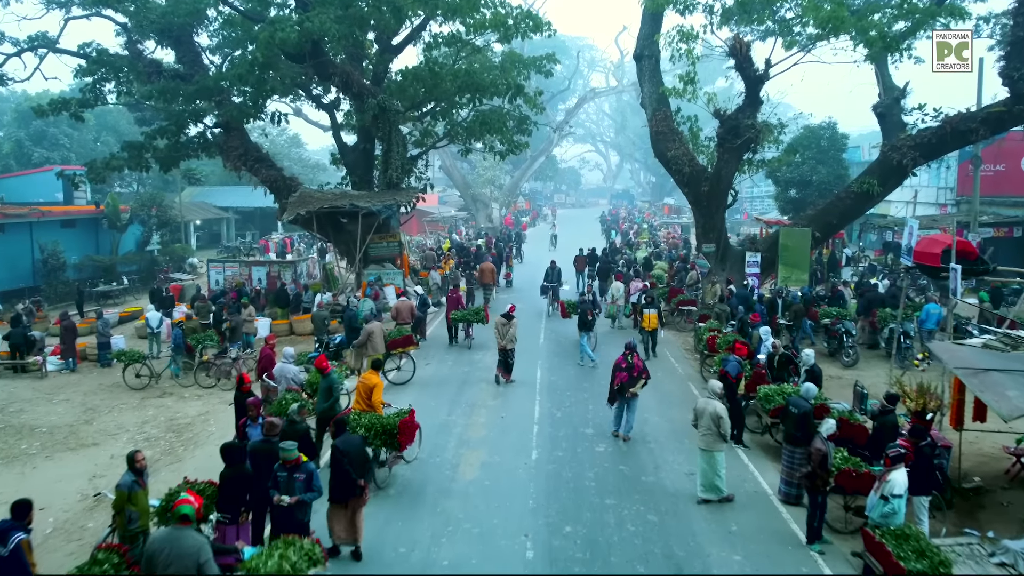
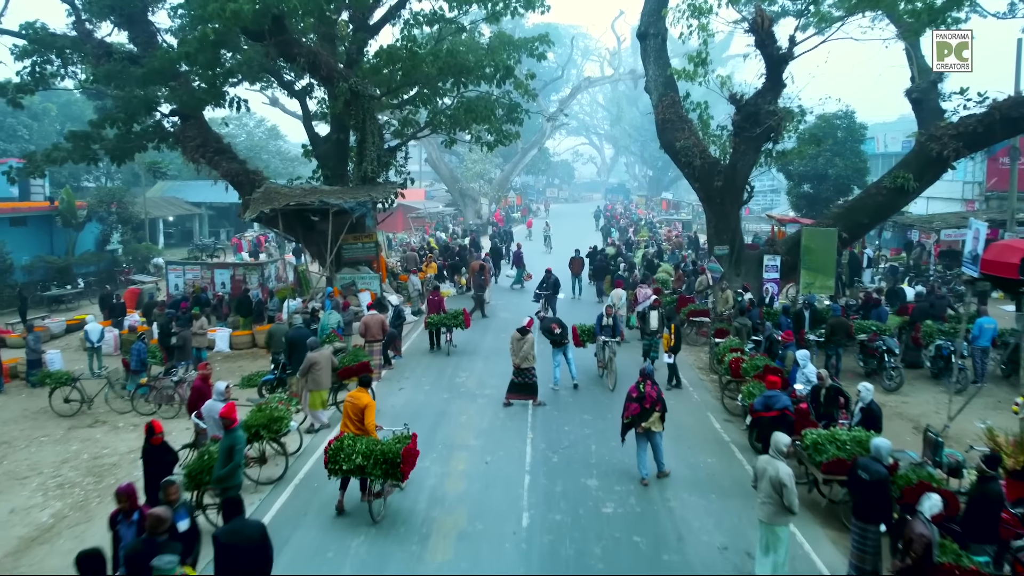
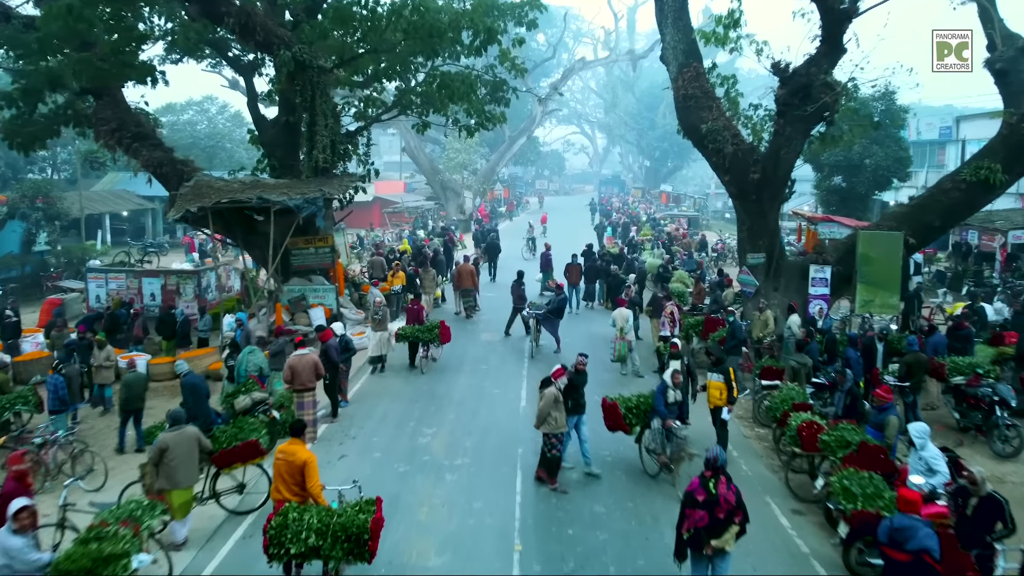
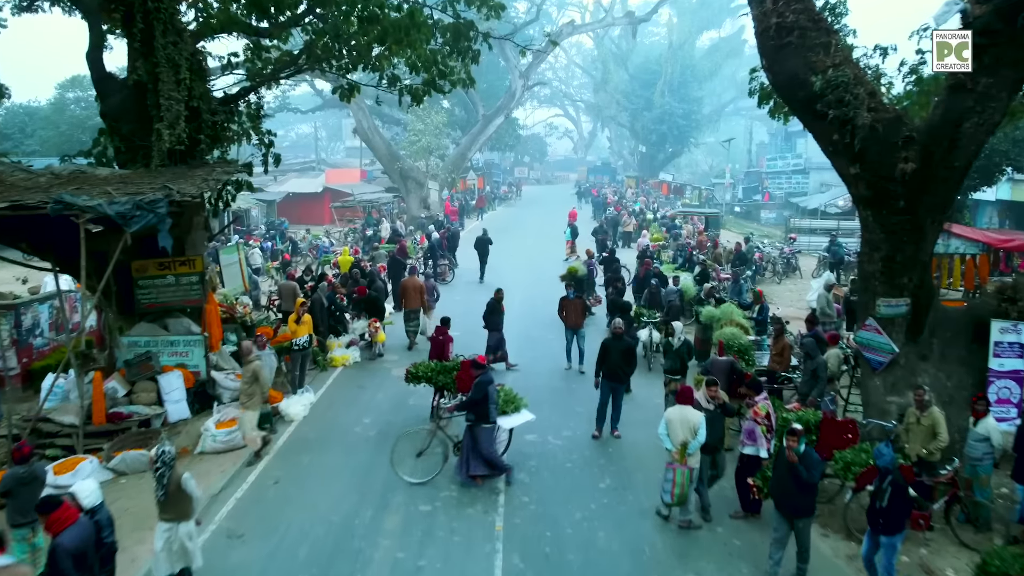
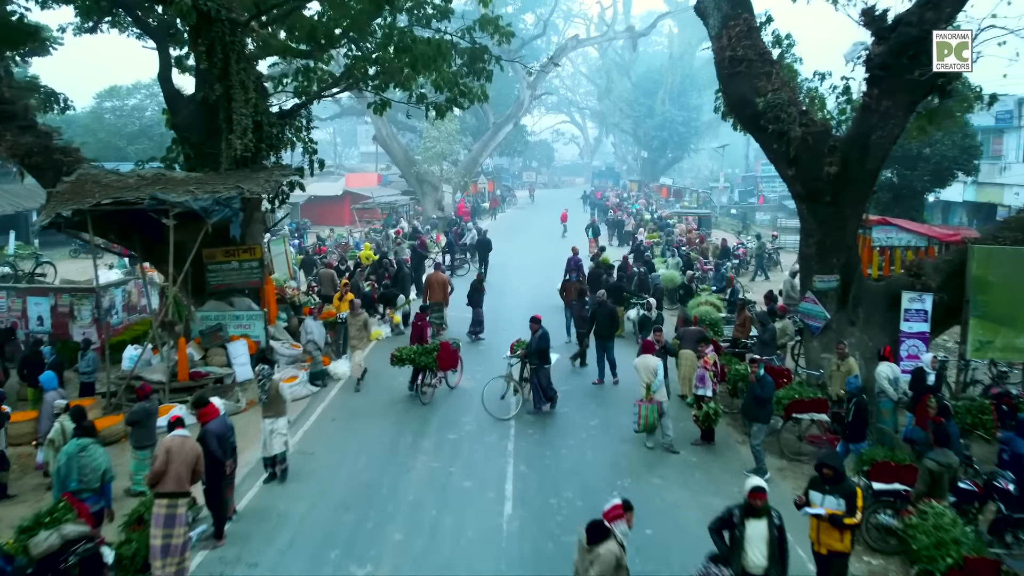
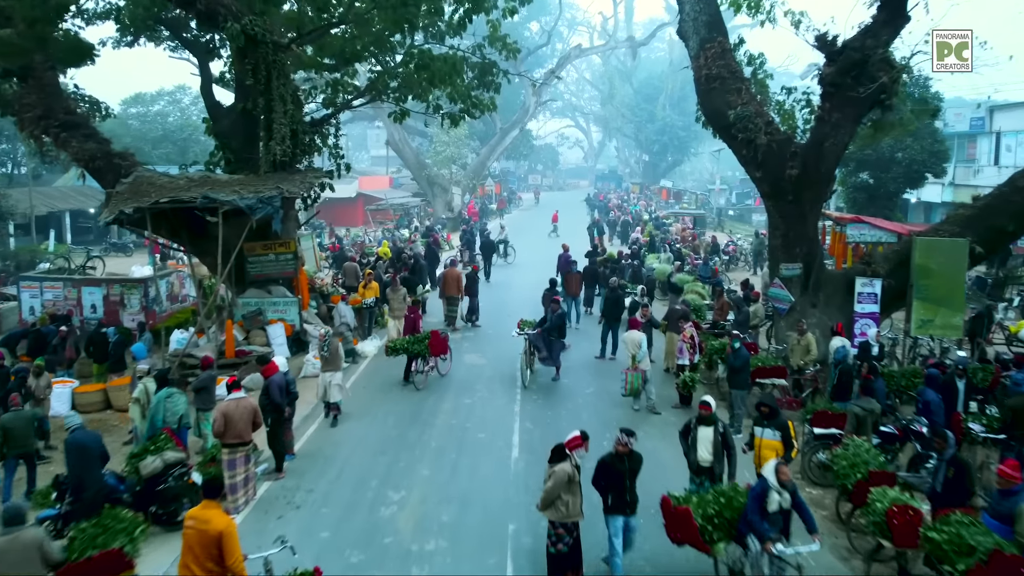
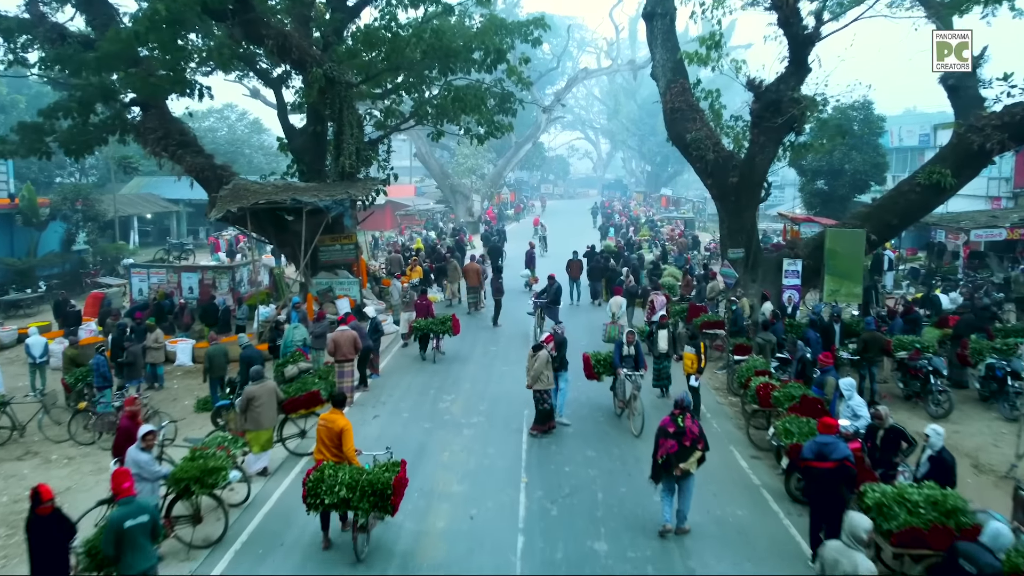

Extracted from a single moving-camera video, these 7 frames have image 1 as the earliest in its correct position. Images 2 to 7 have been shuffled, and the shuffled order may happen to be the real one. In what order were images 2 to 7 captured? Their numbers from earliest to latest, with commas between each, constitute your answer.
2, 7, 3, 6, 5, 4
